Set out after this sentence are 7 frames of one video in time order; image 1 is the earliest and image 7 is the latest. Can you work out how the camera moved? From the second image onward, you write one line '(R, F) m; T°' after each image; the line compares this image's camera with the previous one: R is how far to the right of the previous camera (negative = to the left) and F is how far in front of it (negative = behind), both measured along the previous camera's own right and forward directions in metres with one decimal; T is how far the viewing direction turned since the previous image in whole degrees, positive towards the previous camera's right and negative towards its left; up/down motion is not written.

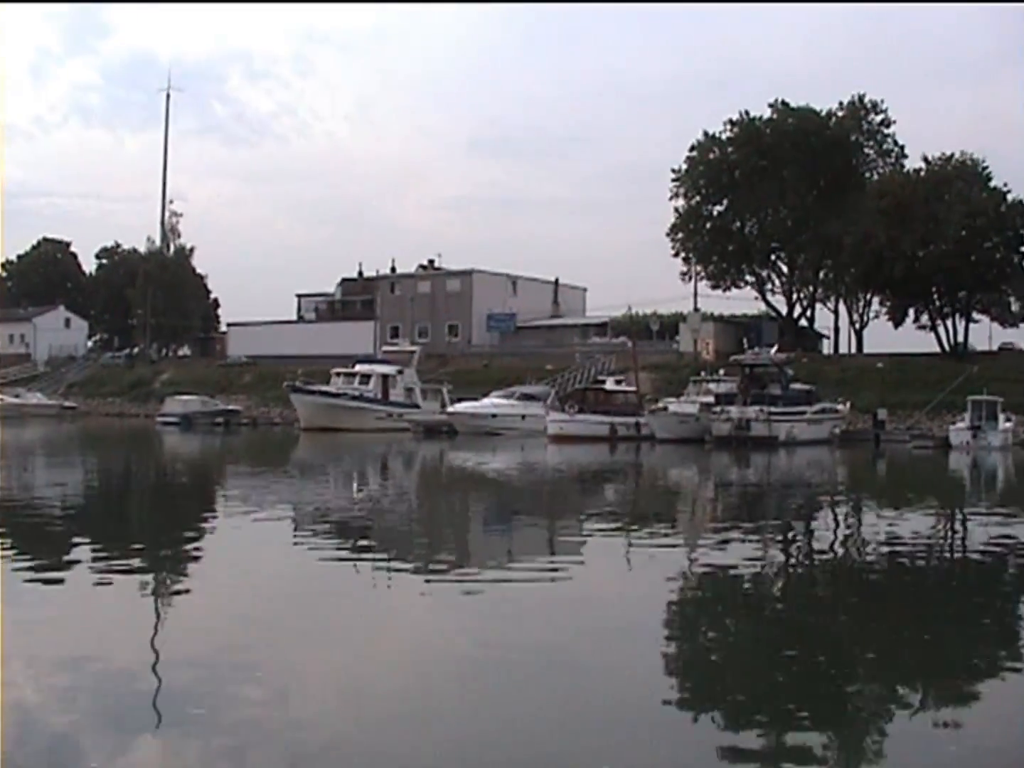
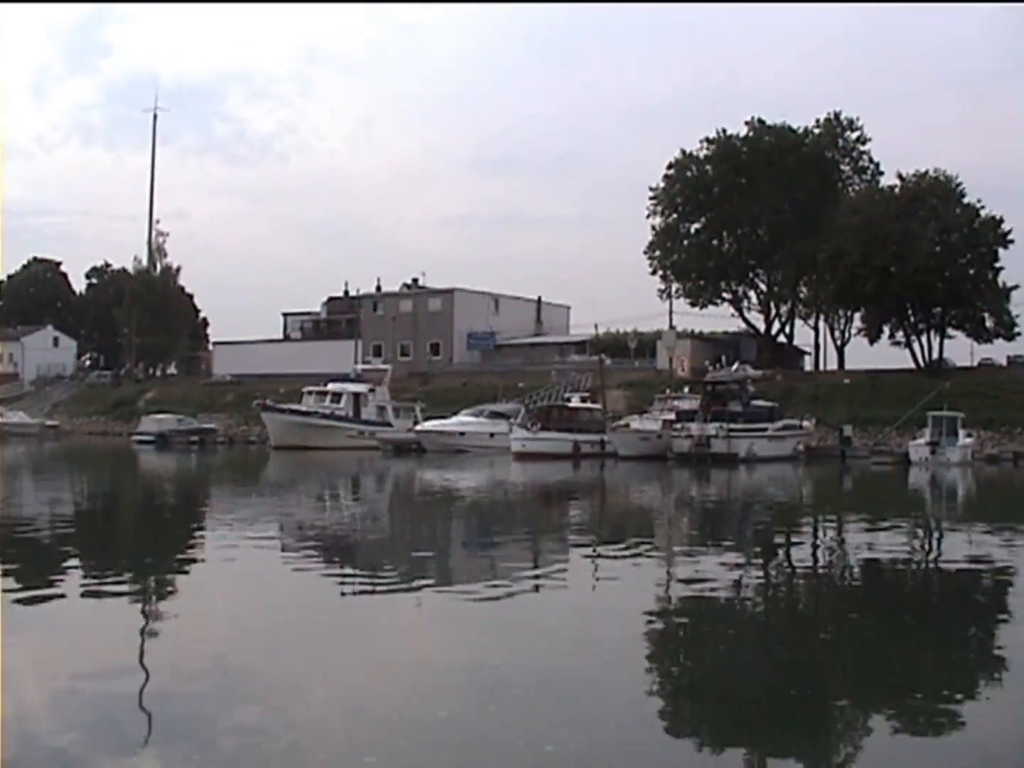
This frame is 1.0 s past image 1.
(+0.3, 0.0) m; 0°
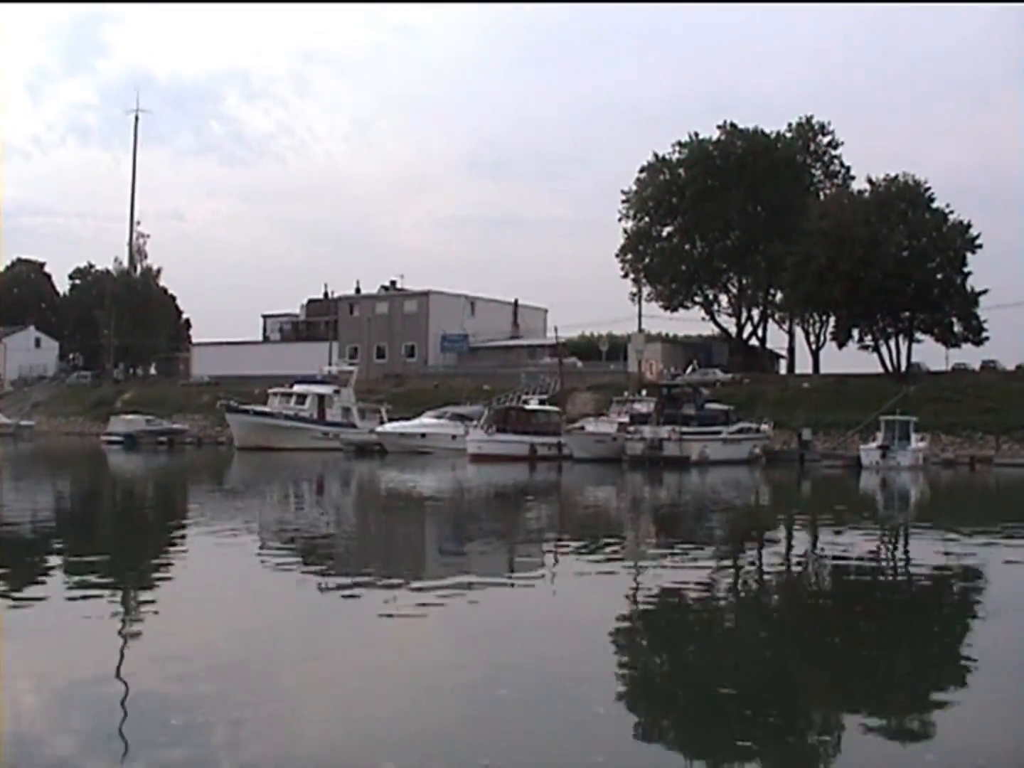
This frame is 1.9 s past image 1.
(+0.3, 0.0) m; 0°
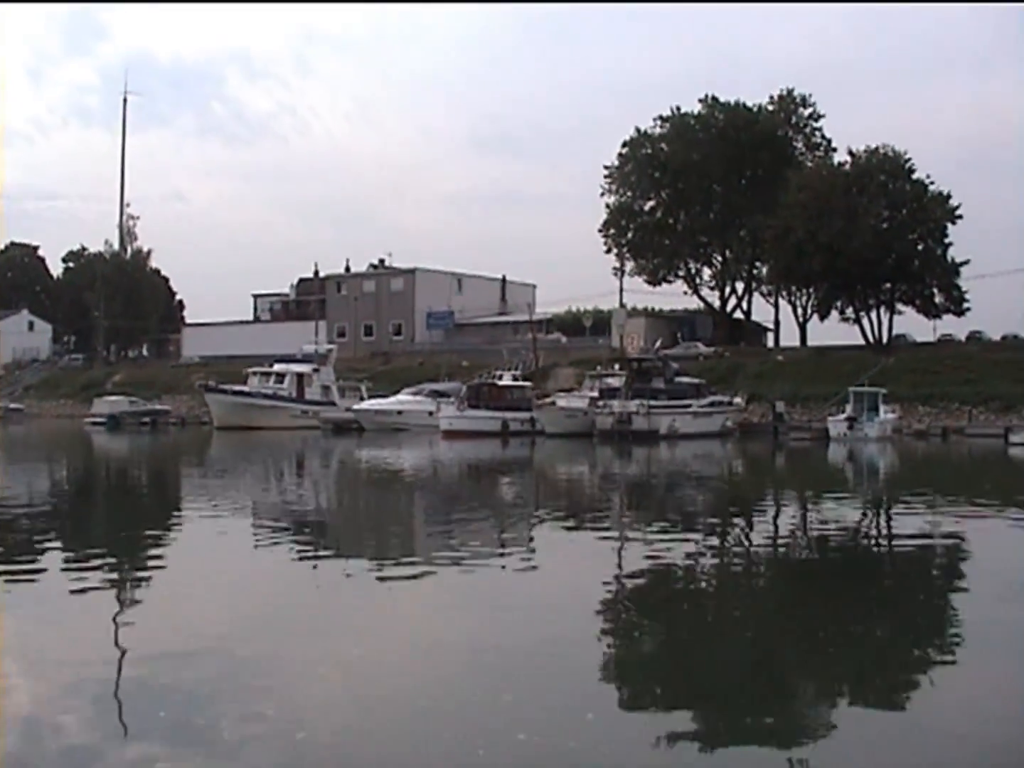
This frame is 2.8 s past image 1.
(+0.3, 0.0) m; 0°
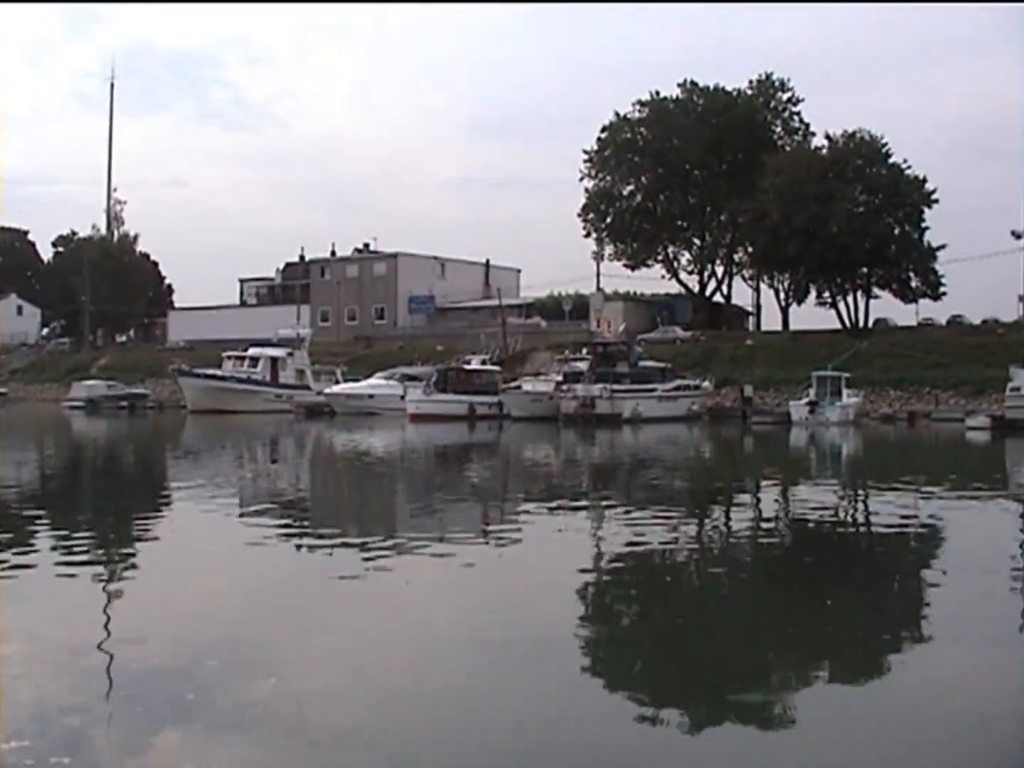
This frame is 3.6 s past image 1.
(+0.3, -0.1) m; 0°
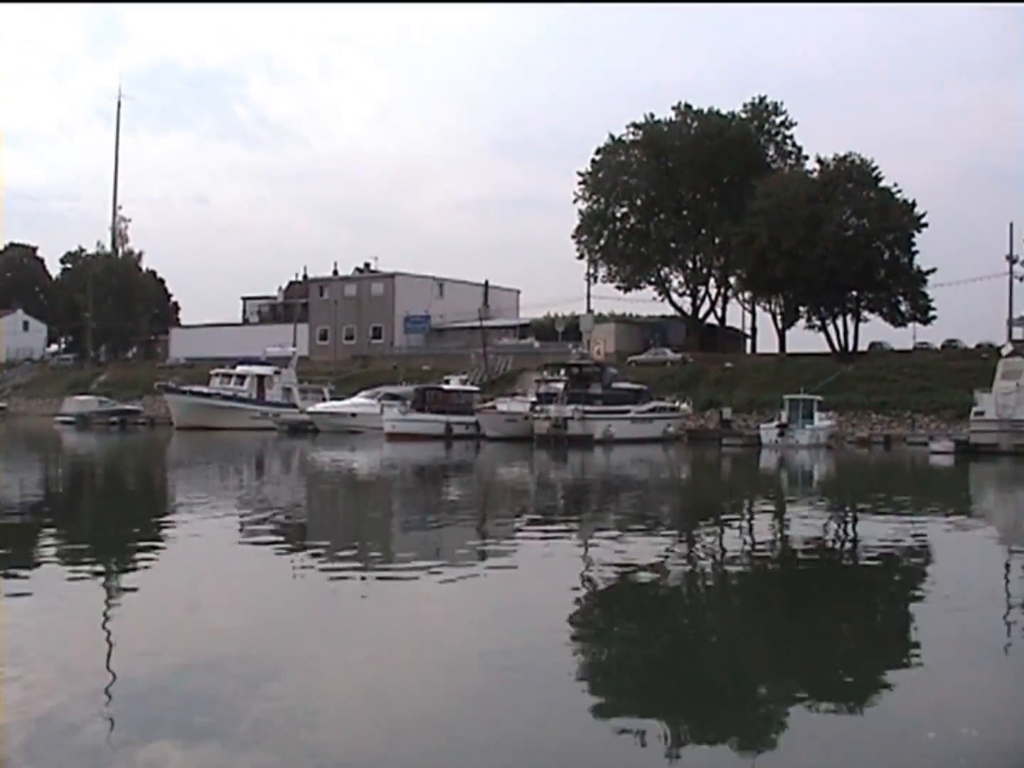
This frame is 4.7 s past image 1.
(+0.4, -0.1) m; -1°
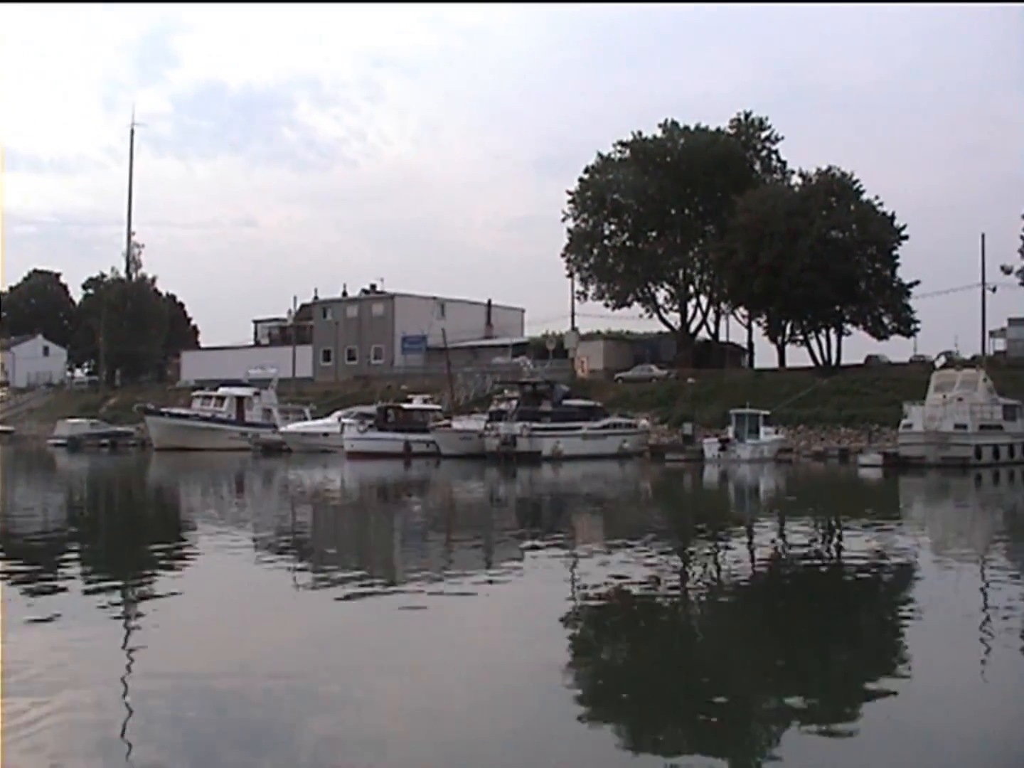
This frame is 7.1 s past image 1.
(+0.8, -0.1) m; -2°
